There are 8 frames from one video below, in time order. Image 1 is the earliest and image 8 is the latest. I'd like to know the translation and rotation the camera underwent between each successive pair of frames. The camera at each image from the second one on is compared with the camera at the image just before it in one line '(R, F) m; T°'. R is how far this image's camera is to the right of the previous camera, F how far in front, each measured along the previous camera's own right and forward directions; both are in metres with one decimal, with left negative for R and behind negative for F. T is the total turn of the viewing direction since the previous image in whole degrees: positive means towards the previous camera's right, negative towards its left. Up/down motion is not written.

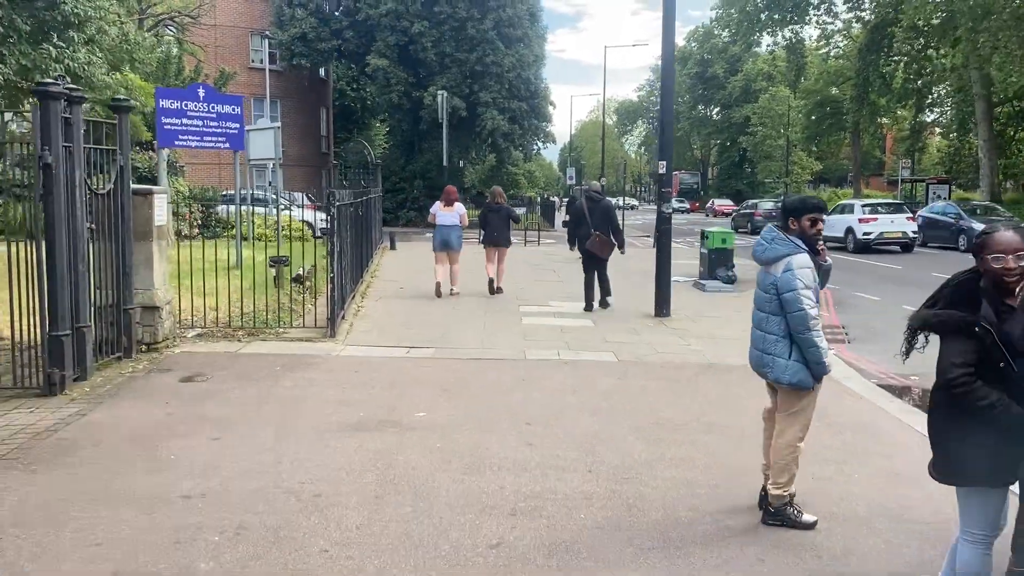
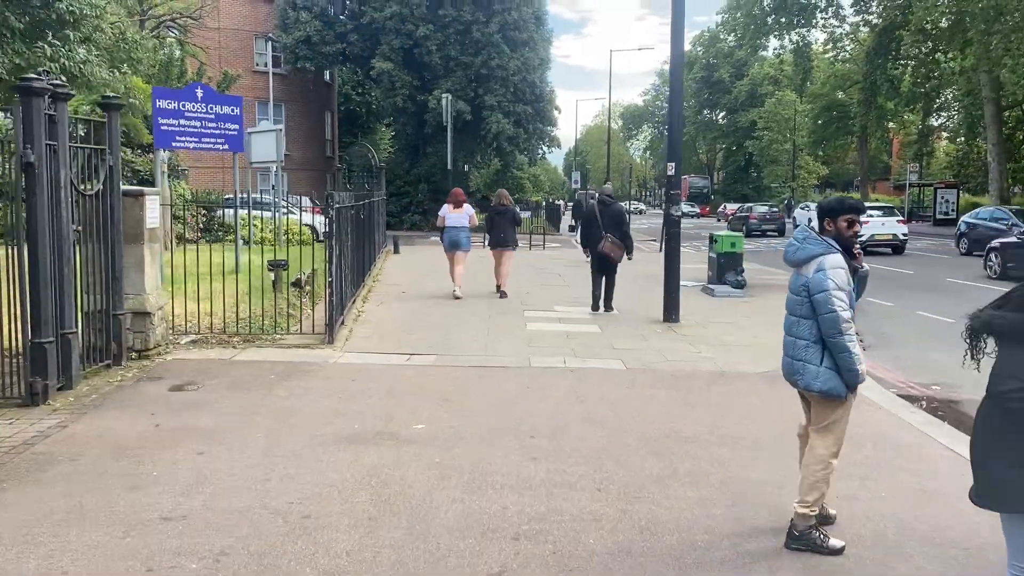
(0.0, +0.3) m; 0°
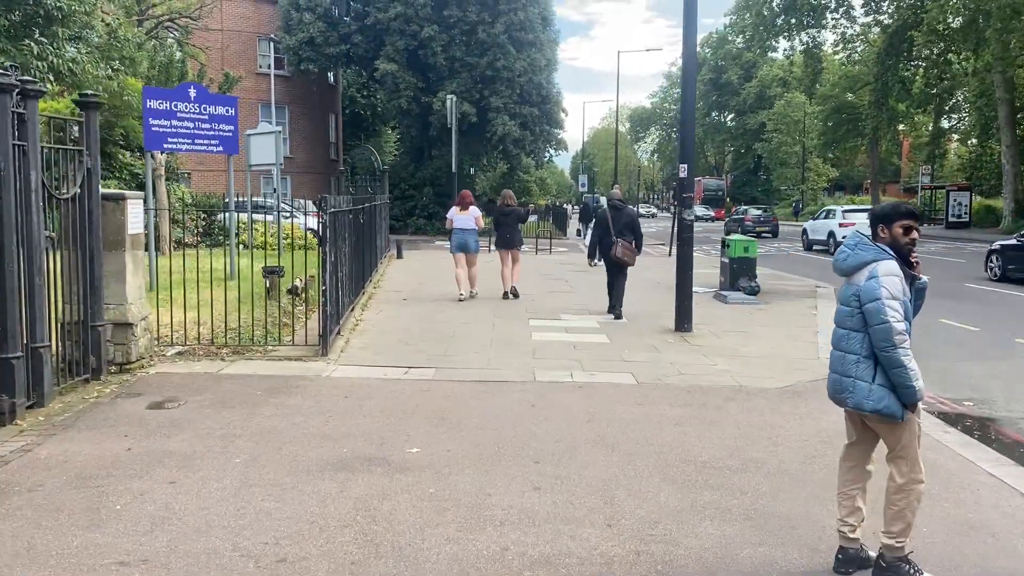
(0.0, +0.4) m; 0°
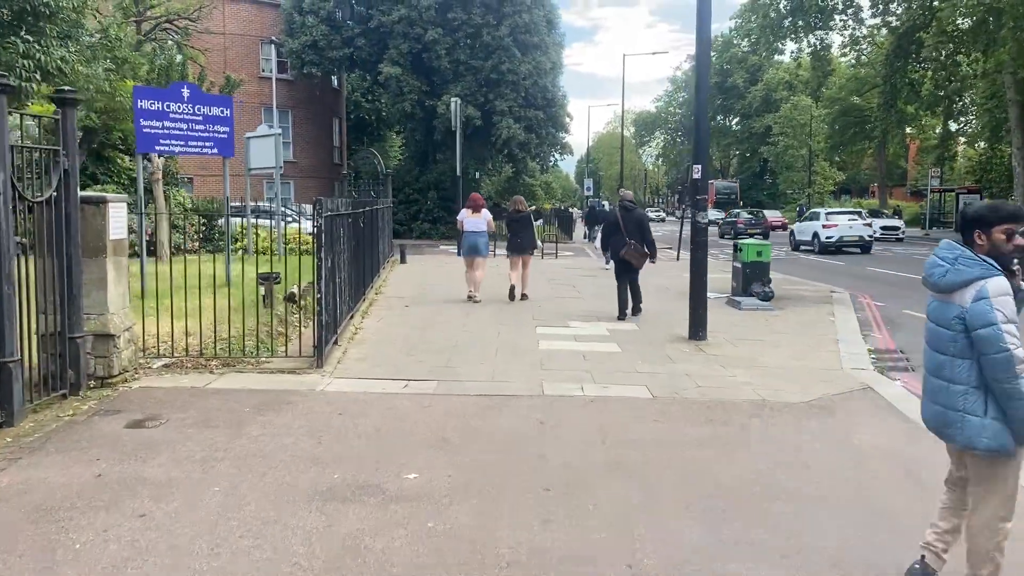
(0.0, +0.4) m; 0°
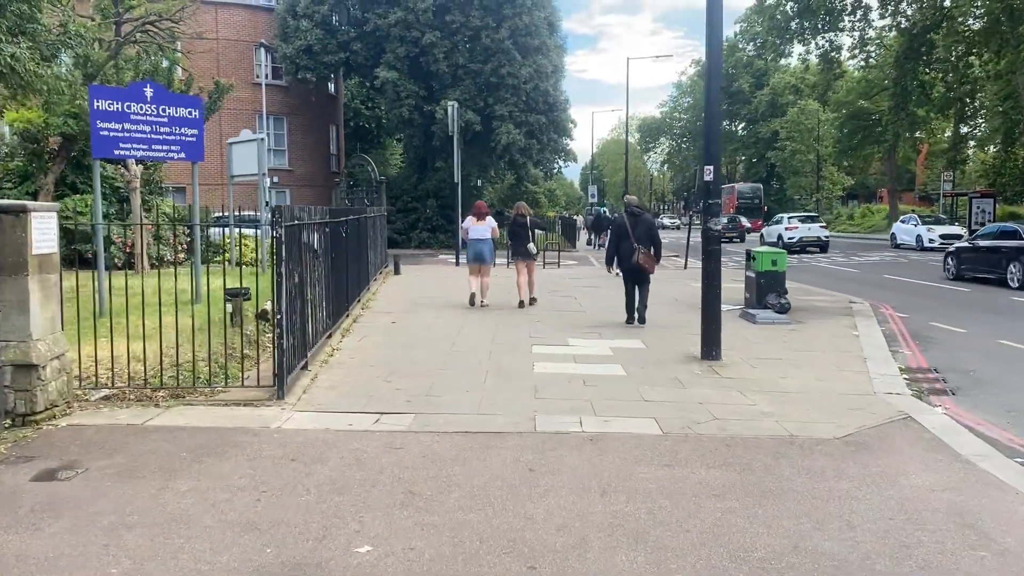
(+0.1, +0.9) m; 0°
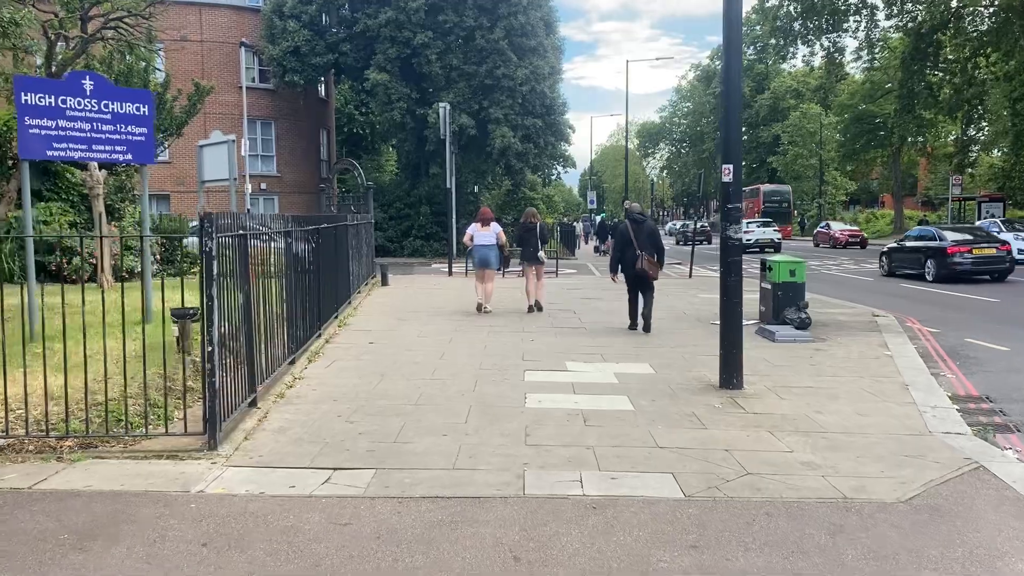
(+0.1, +1.2) m; 0°
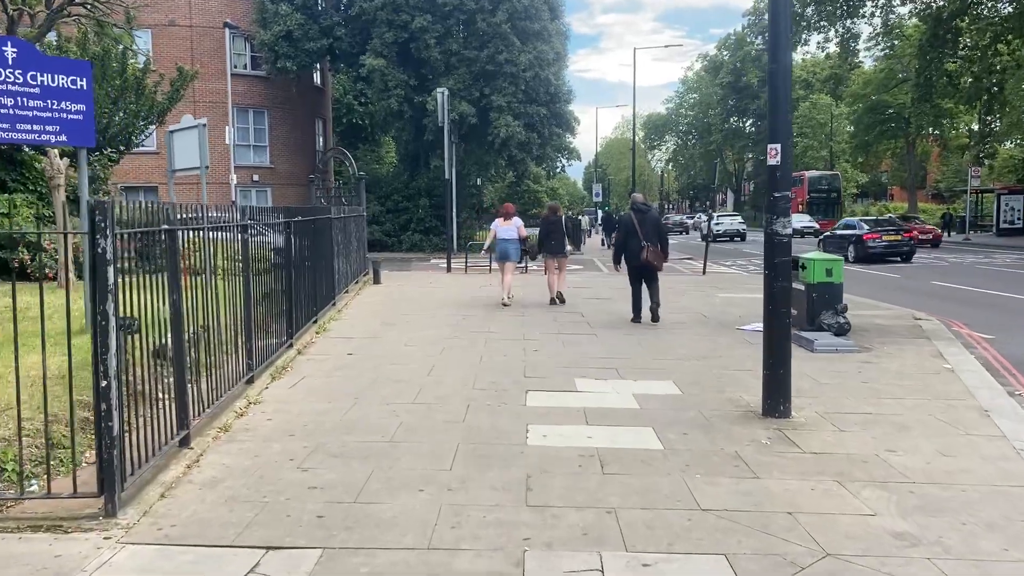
(0.0, +1.3) m; 0°
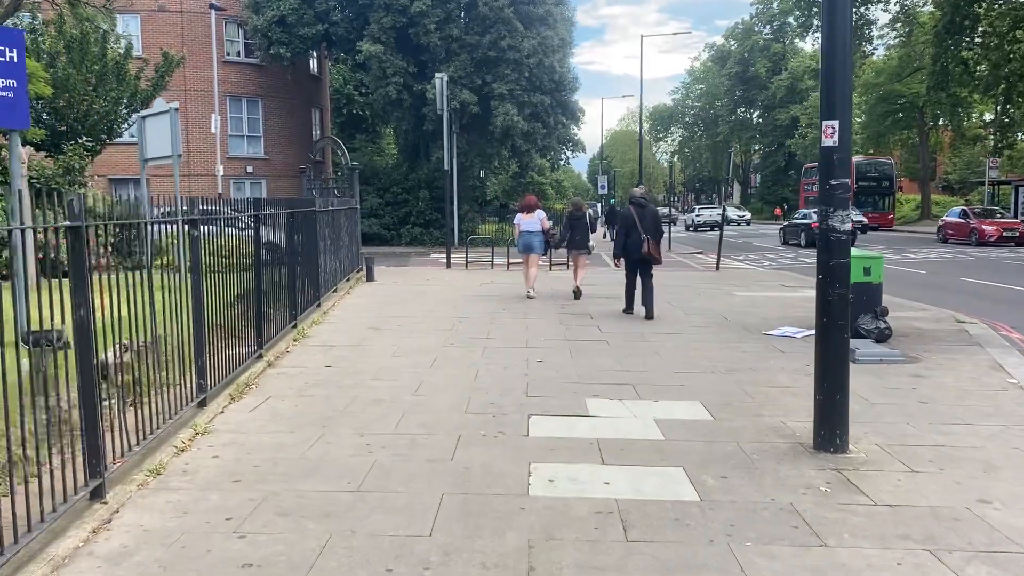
(0.0, +1.1) m; 0°
